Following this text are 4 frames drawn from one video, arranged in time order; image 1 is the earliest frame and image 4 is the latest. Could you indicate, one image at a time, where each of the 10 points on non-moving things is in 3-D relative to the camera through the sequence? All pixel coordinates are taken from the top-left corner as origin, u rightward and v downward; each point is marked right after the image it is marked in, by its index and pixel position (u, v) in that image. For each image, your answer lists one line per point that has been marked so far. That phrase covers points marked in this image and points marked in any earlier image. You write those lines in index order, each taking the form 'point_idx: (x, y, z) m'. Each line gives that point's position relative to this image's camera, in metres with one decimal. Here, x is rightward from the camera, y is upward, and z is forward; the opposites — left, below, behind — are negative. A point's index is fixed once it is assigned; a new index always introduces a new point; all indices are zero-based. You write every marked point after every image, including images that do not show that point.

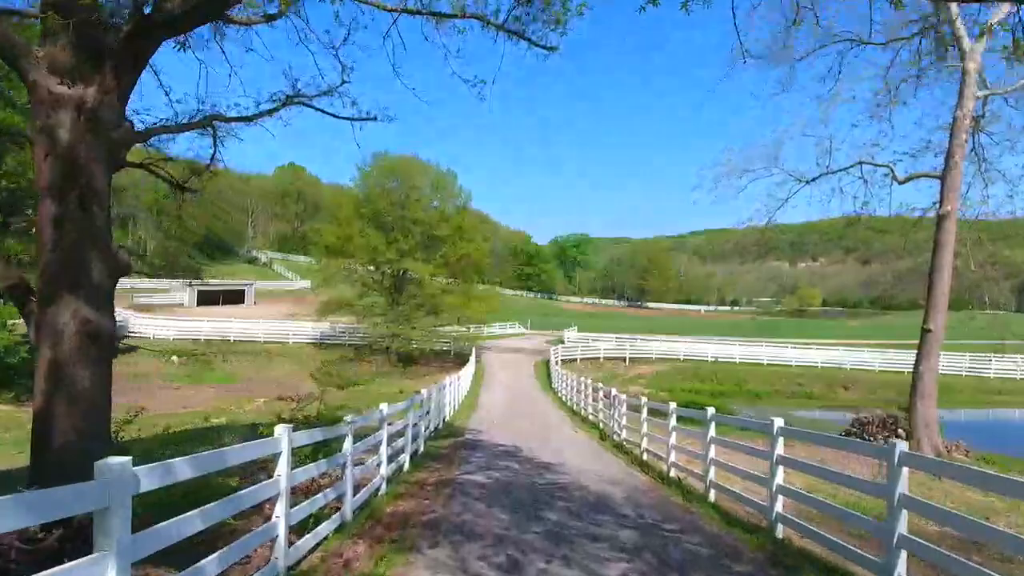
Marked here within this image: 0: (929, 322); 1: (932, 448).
0: (+8.0, -0.7, +14.5) m
1: (+7.8, -3.0, +14.0) m
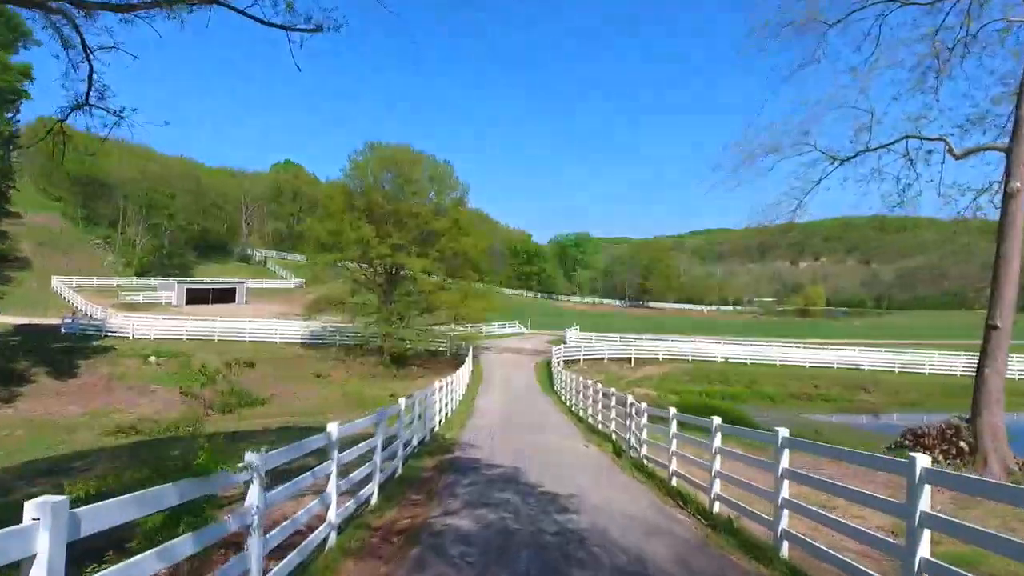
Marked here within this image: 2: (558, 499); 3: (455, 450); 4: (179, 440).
0: (+8.0, -0.5, +12.5) m
1: (+7.8, -2.8, +12.0) m
2: (+0.4, -2.0, +7.2) m
3: (-0.9, -2.4, +11.4) m
4: (-6.7, -3.1, +15.2) m
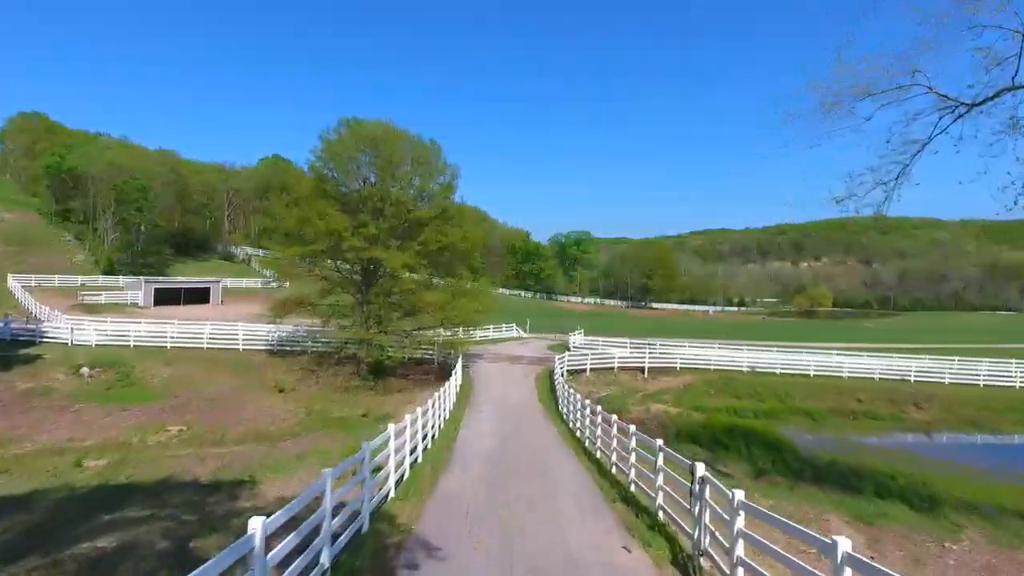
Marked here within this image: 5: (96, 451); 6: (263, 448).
0: (+7.9, -0.5, +7.8) m
1: (+7.7, -2.8, +7.3) m
2: (+0.3, -2.0, +2.5) m
3: (-1.0, -2.4, +6.6) m
4: (-6.8, -3.1, +10.5) m
5: (-10.4, -4.1, +18.8) m
6: (-6.4, -4.2, +19.5) m
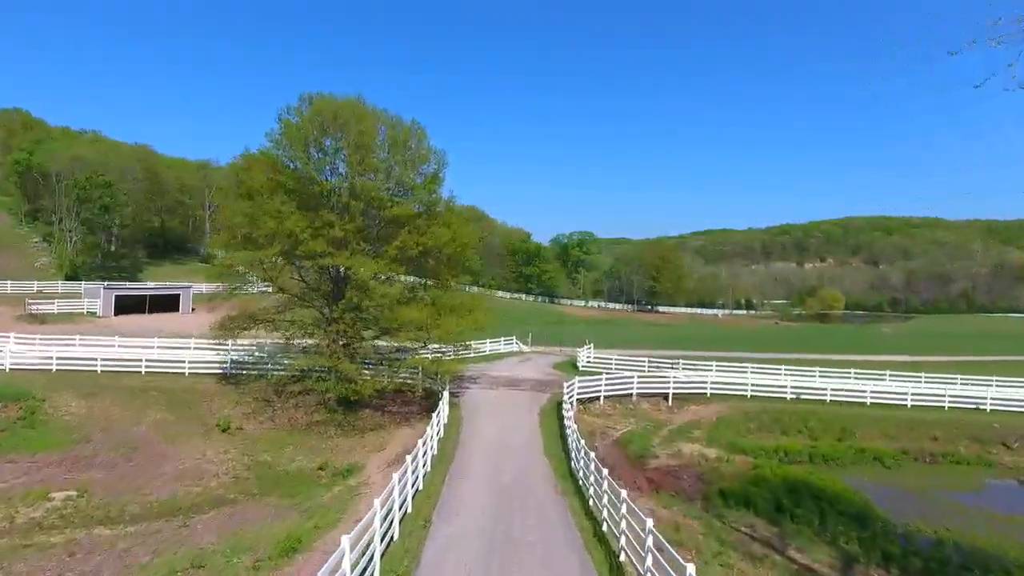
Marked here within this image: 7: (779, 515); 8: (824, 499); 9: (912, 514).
0: (+7.8, -0.9, +2.4) m
1: (+7.7, -3.2, +1.9) m
2: (+0.3, -2.4, -2.9) m
3: (-1.0, -2.8, +1.2) m
4: (-6.9, -3.5, +5.1) m
5: (-10.4, -4.5, +13.4) m
6: (-6.5, -4.6, +14.1) m
7: (+6.1, -5.2, +17.2) m
8: (+7.5, -5.1, +18.3) m
9: (+9.7, -5.5, +18.4) m
